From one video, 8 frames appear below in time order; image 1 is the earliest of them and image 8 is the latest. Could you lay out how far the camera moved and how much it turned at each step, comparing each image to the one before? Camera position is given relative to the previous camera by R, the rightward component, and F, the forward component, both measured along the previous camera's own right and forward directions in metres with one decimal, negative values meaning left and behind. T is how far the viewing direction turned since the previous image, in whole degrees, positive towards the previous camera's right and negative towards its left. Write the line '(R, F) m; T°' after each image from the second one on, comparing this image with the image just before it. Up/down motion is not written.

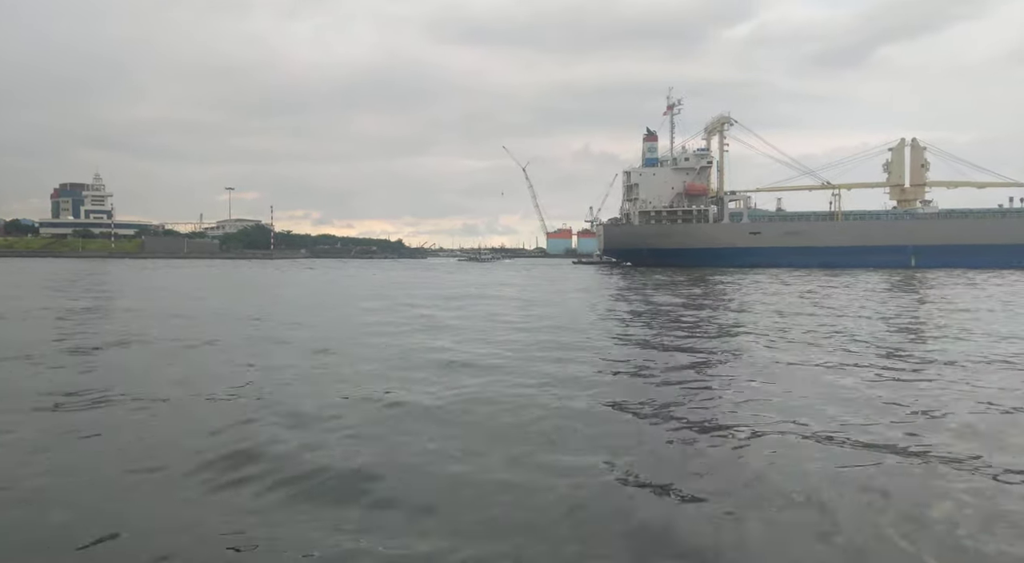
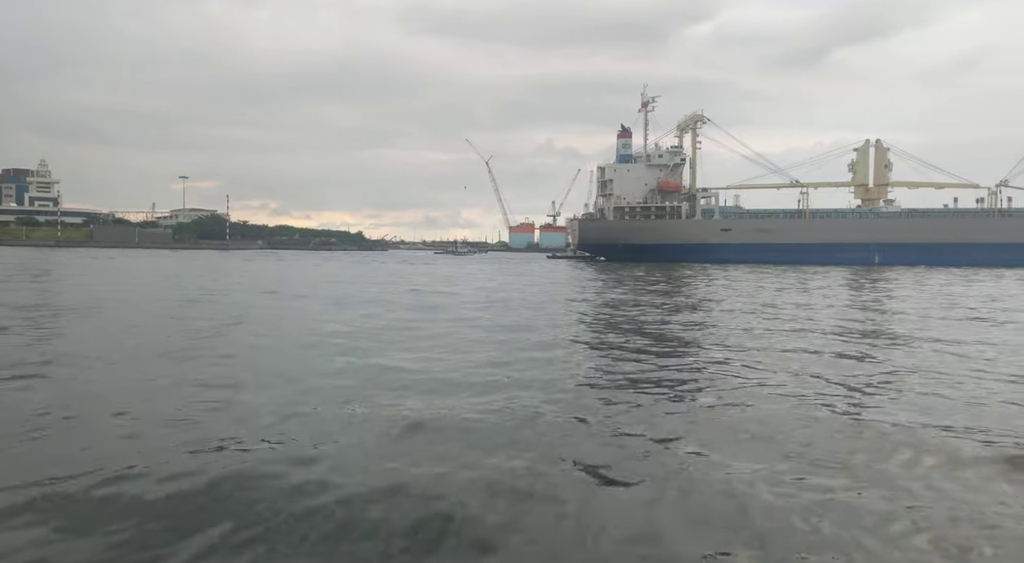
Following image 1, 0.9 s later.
(-0.5, +0.3) m; +4°
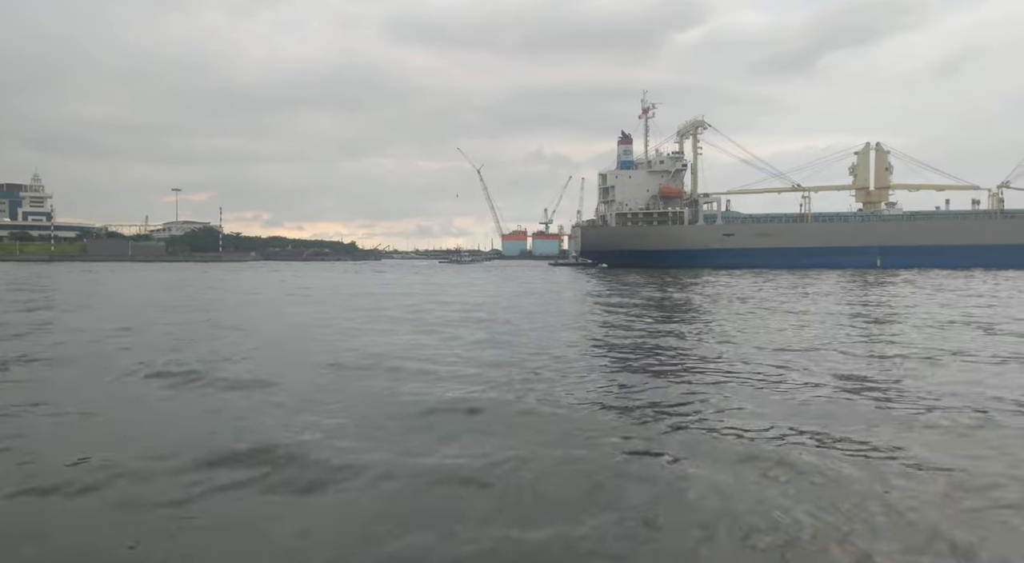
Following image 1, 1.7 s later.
(-0.4, 0.0) m; +1°
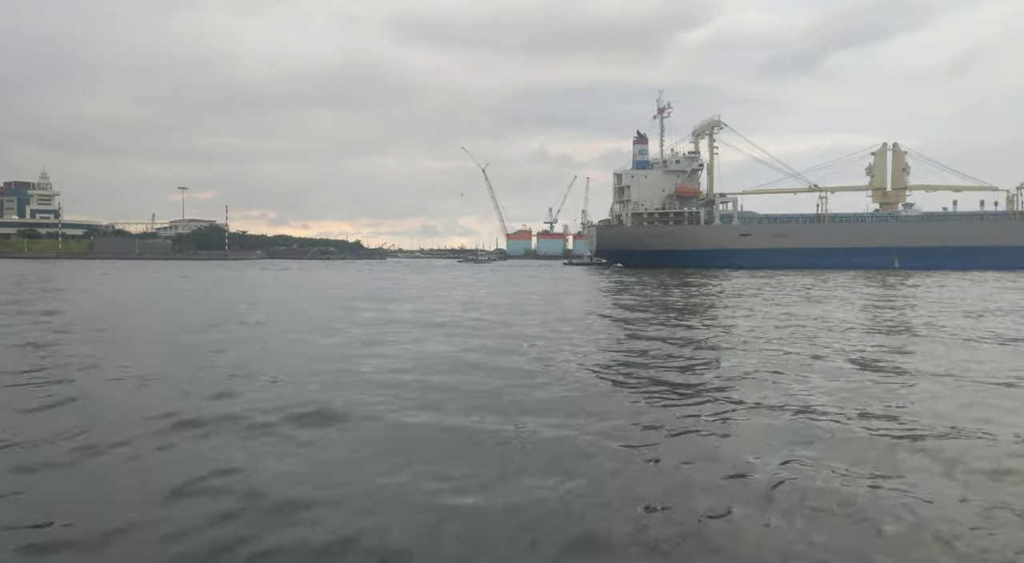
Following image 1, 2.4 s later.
(-0.4, +0.2) m; 0°
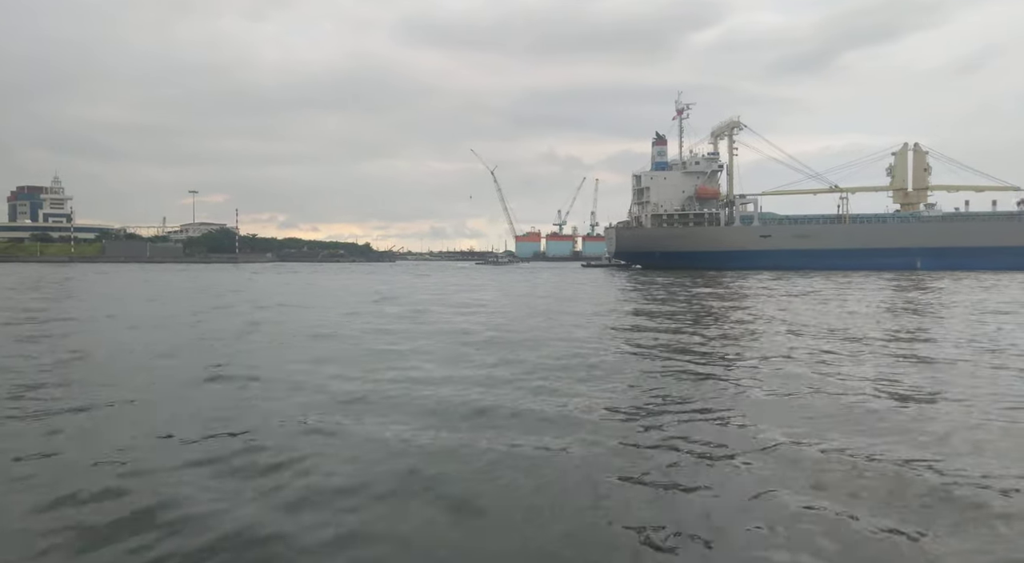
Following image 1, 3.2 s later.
(-0.3, +0.4) m; -1°
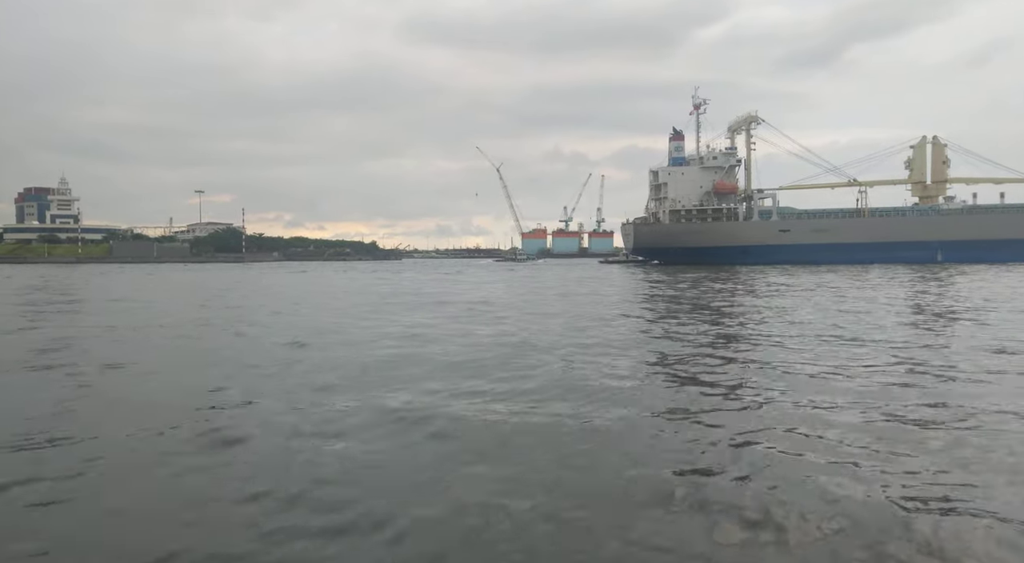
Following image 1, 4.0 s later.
(-0.3, +0.4) m; 0°
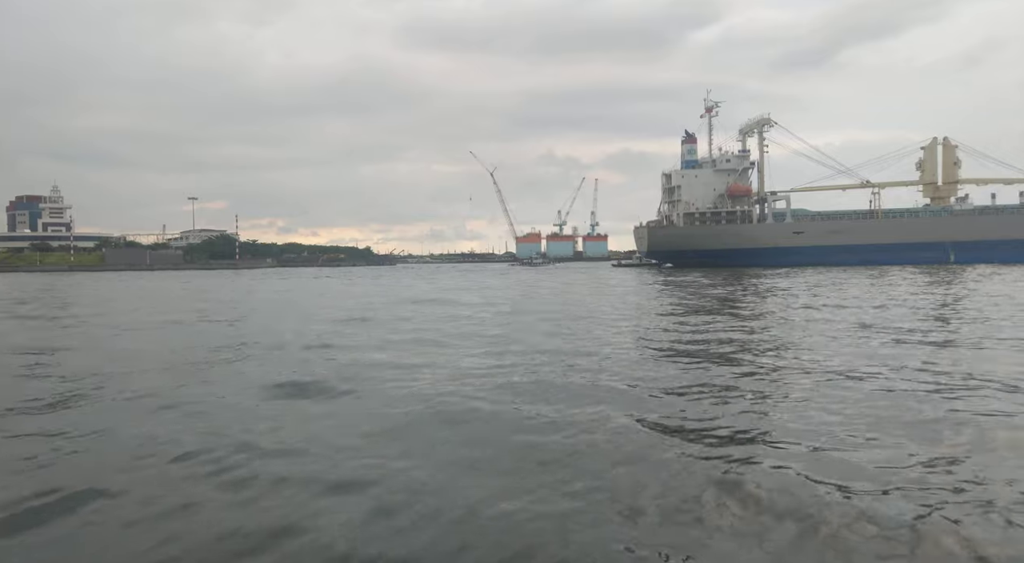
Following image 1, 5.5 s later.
(-0.7, +0.5) m; +1°
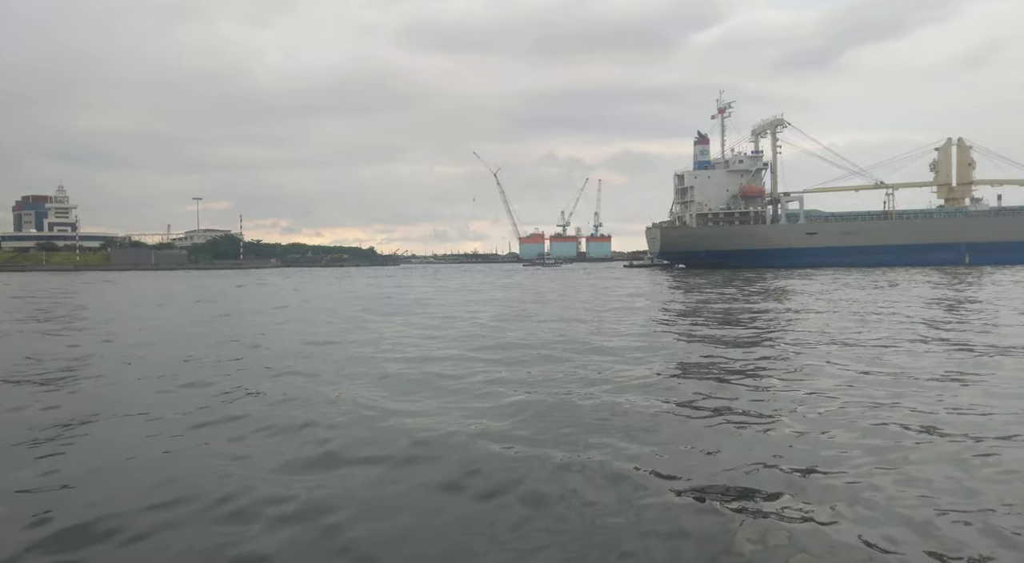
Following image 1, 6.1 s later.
(-0.3, +0.2) m; 0°
